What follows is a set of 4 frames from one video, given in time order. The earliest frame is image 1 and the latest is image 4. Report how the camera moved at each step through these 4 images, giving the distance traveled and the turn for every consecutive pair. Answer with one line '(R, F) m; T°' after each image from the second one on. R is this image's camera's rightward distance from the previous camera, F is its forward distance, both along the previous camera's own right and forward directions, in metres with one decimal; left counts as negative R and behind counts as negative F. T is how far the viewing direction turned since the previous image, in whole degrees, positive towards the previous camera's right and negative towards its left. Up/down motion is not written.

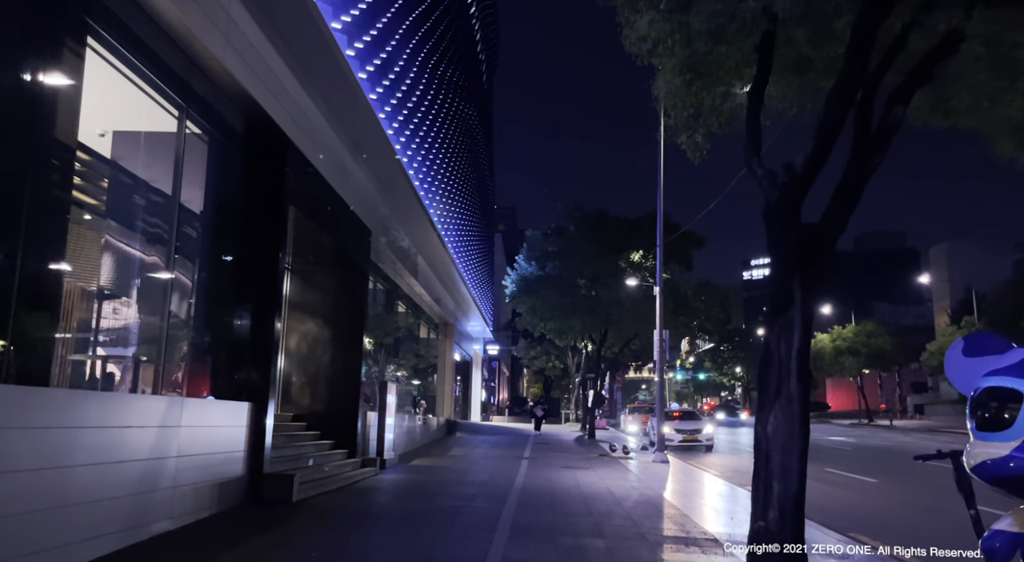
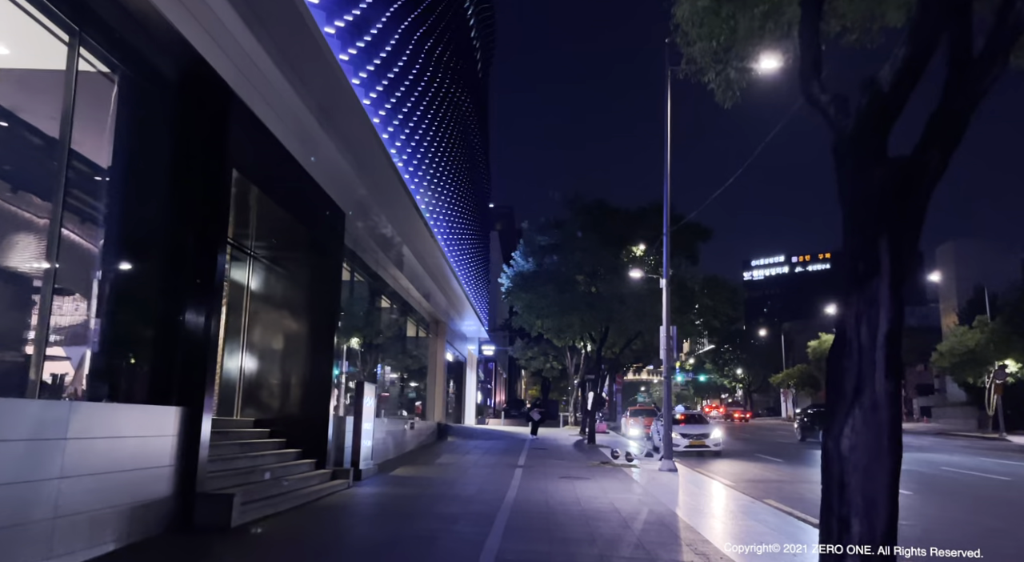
(+0.1, +1.7) m; 0°
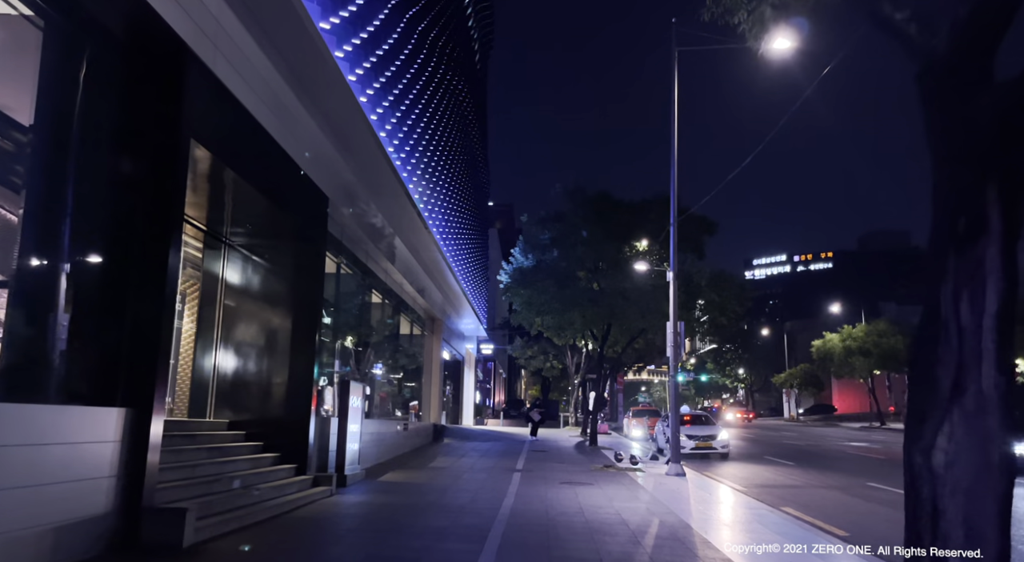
(0.0, +1.0) m; 0°
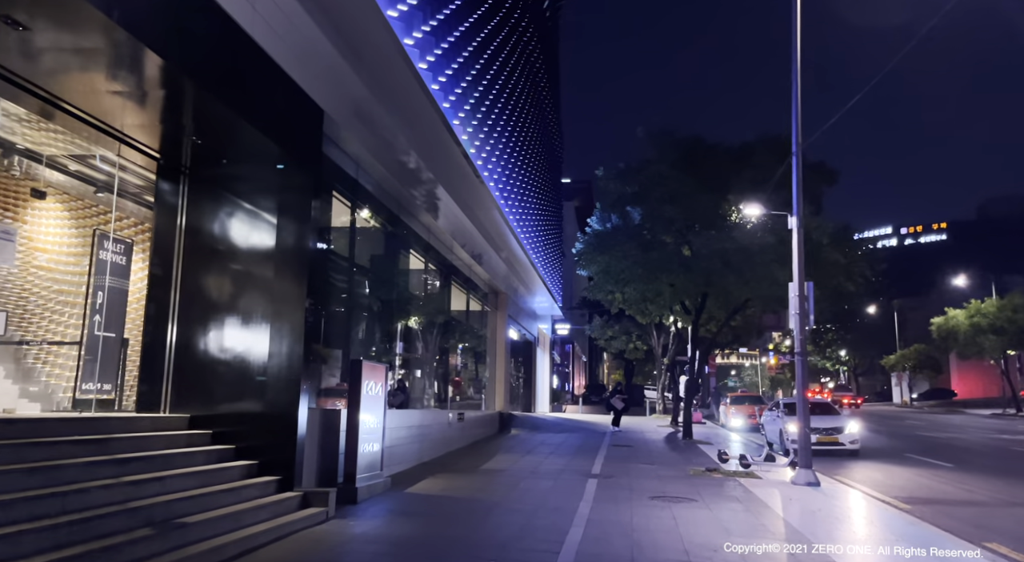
(+0.2, +3.7) m; -7°
